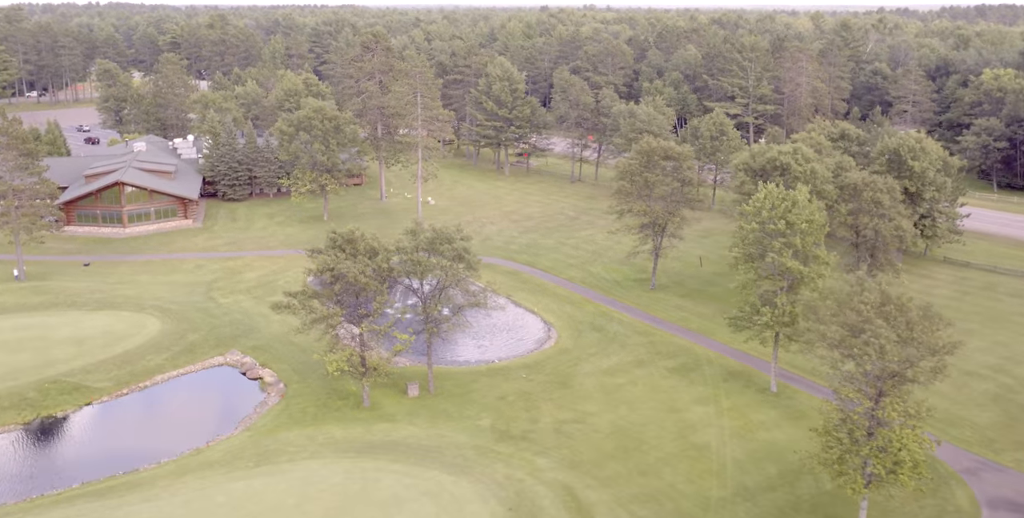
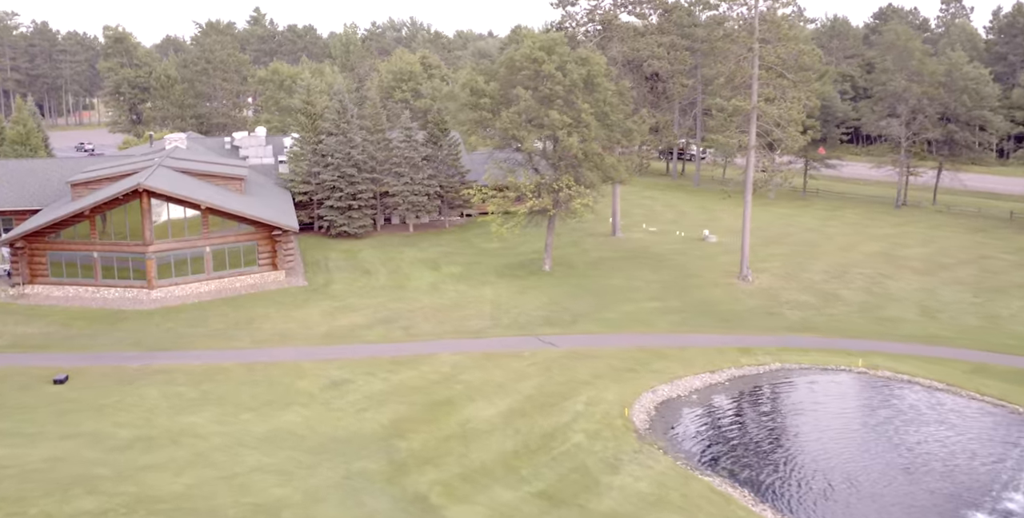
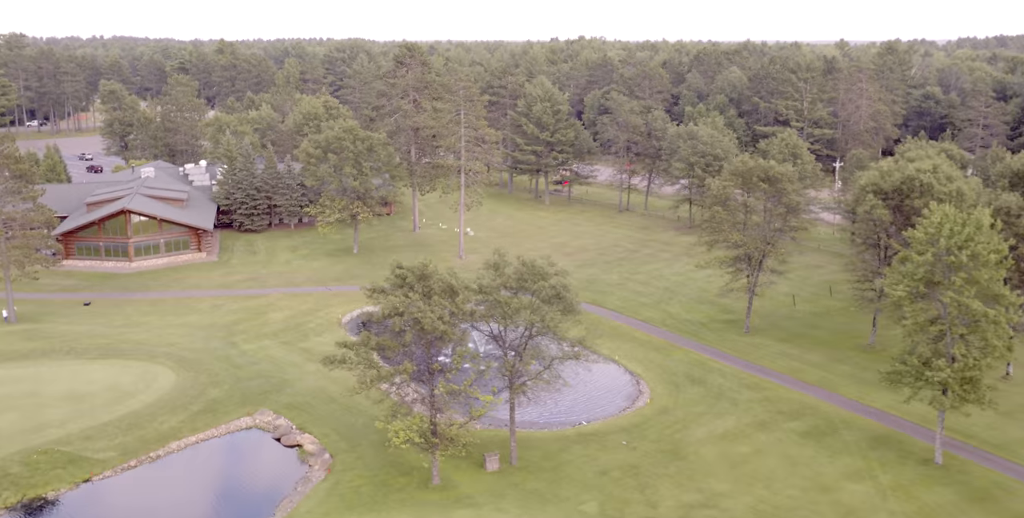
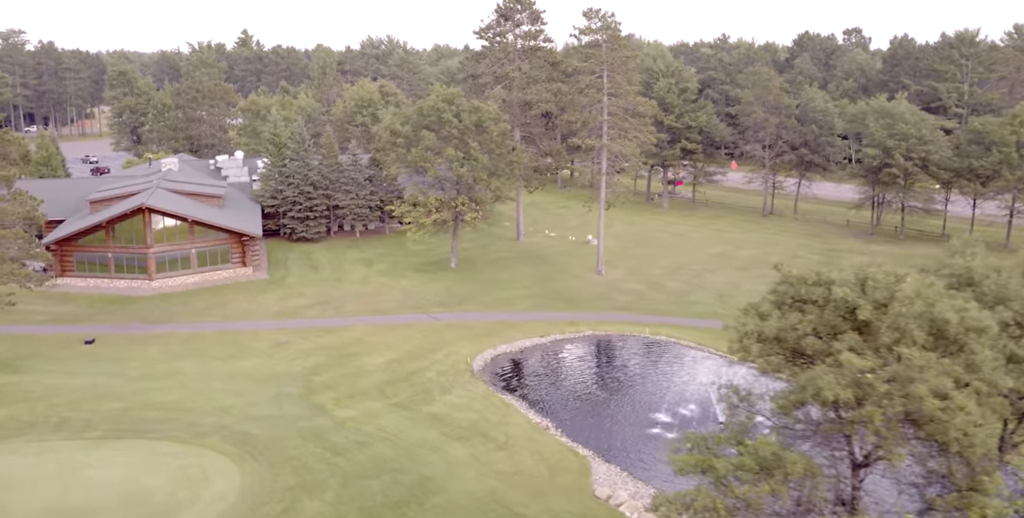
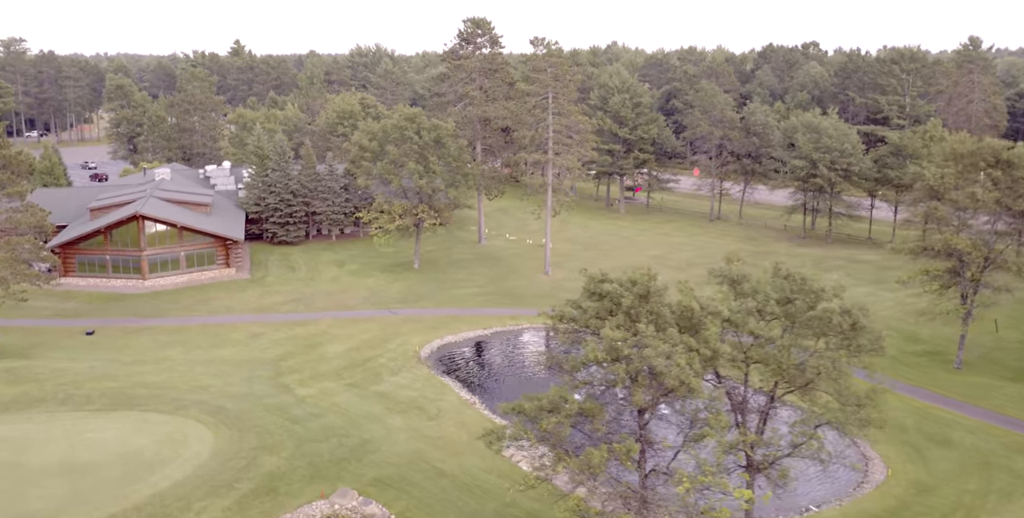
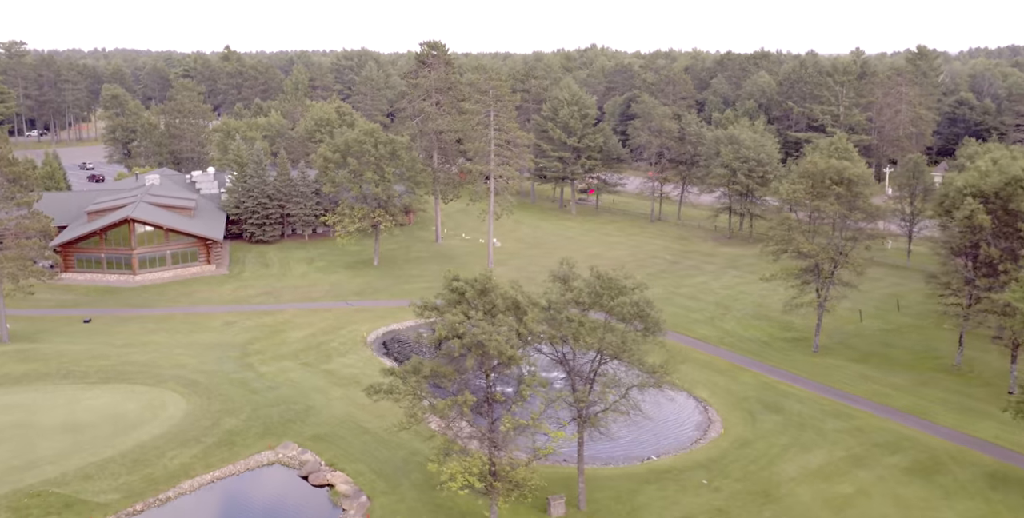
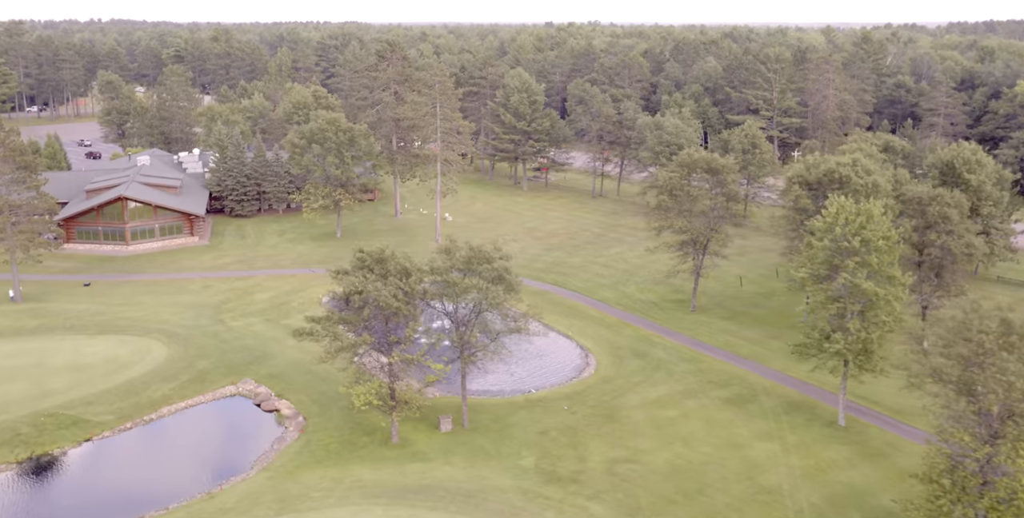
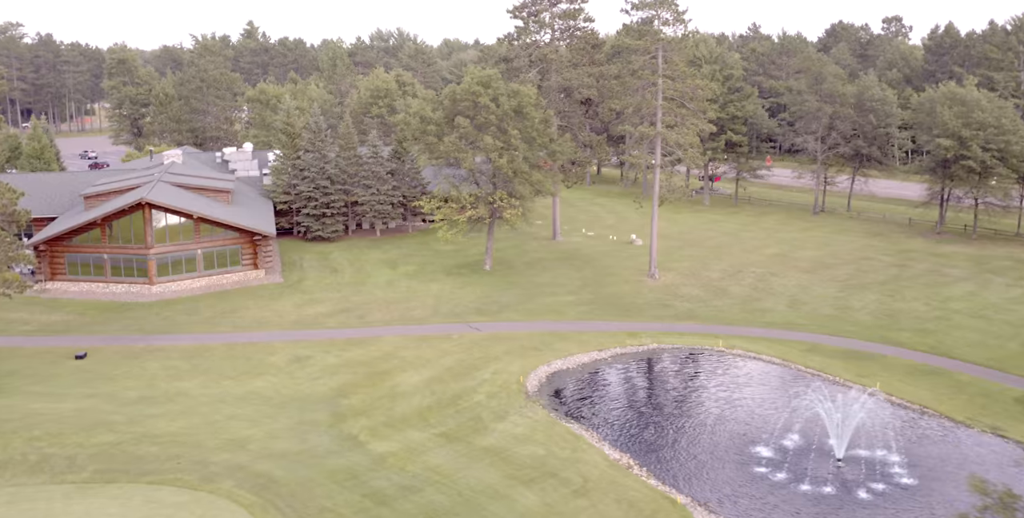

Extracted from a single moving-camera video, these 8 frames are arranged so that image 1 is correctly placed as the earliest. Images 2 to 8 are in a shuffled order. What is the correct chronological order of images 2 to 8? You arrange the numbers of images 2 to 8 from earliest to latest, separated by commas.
7, 3, 6, 5, 4, 8, 2
